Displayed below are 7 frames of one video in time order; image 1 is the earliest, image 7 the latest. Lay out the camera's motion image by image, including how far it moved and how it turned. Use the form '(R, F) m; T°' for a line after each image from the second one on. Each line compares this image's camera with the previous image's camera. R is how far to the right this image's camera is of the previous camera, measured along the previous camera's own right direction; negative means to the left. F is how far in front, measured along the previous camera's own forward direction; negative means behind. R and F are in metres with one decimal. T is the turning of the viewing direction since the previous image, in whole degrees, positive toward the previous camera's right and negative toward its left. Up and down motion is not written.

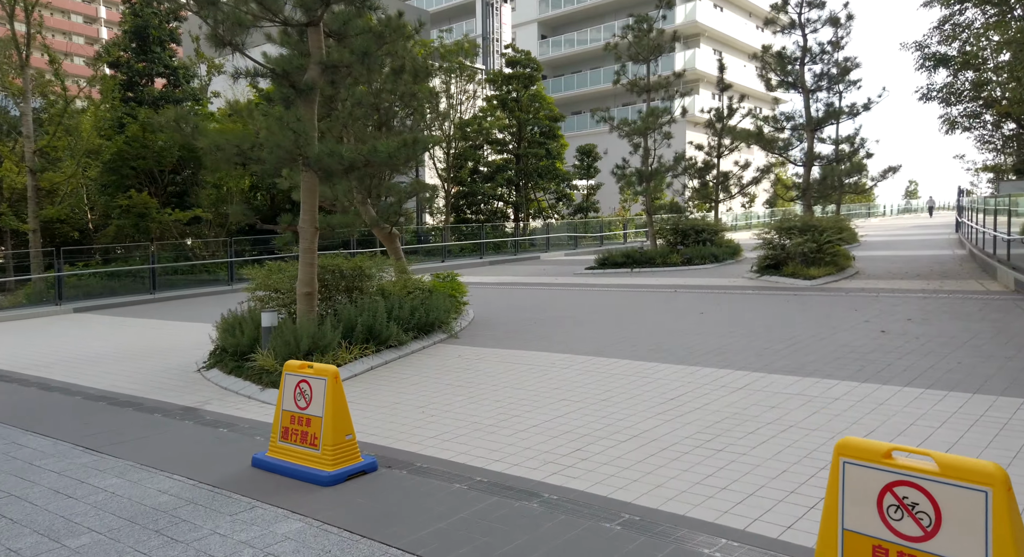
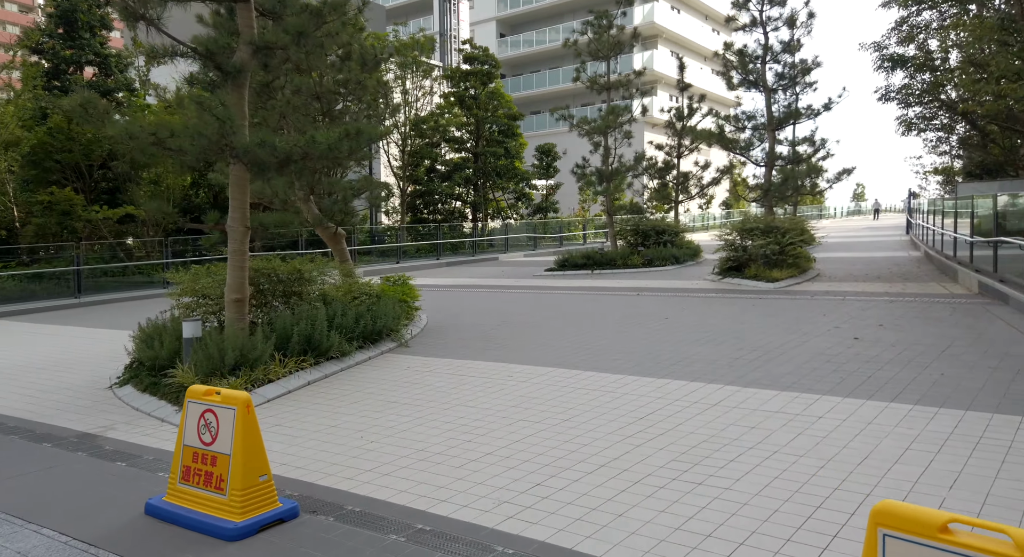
(+0.1, +0.7) m; +3°
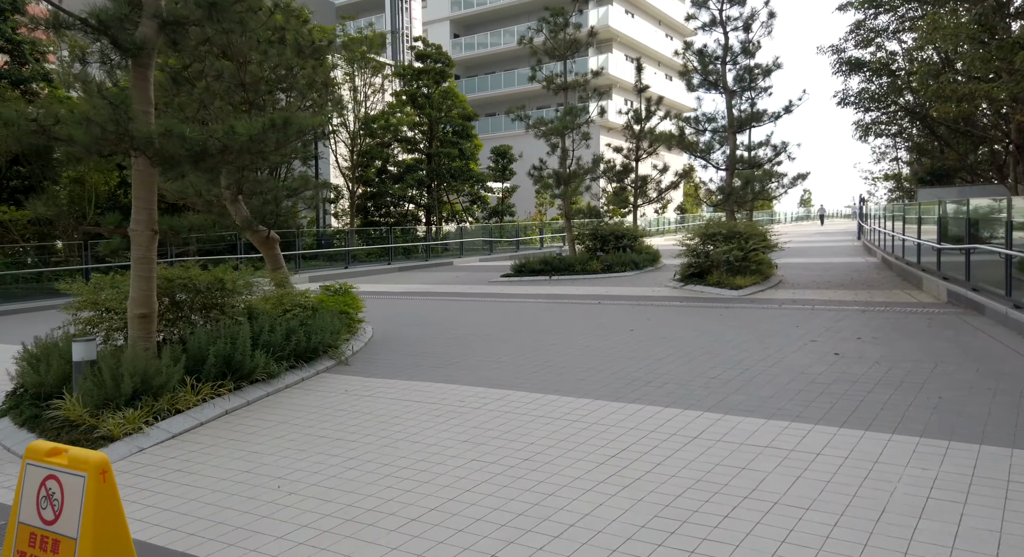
(0.0, +0.9) m; +3°
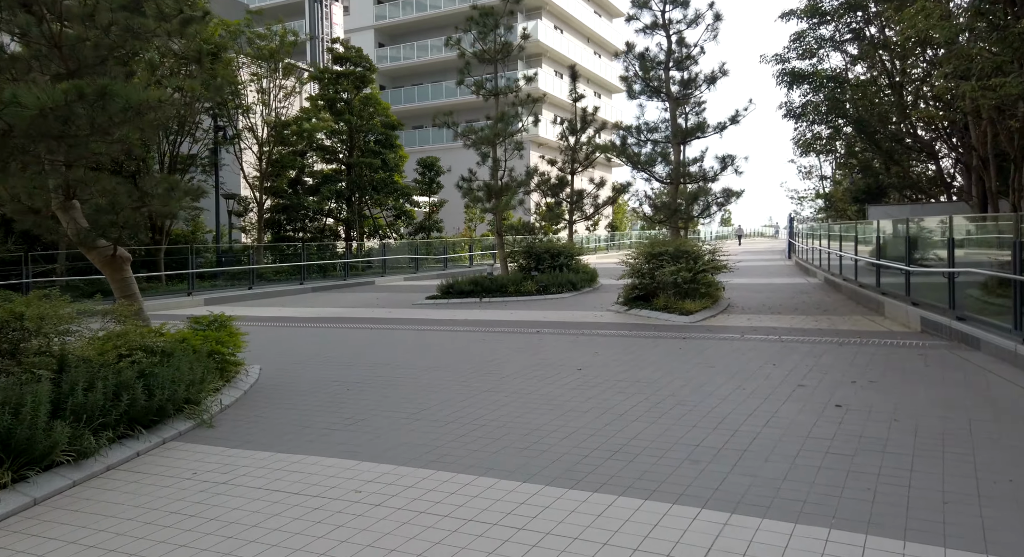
(+0.1, +1.8) m; +5°
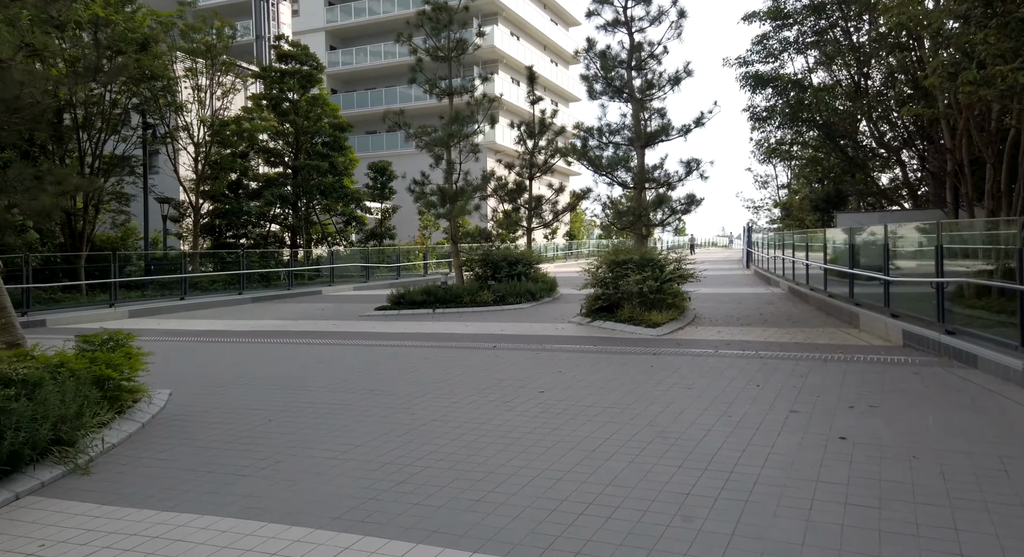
(0.0, +1.0) m; +3°
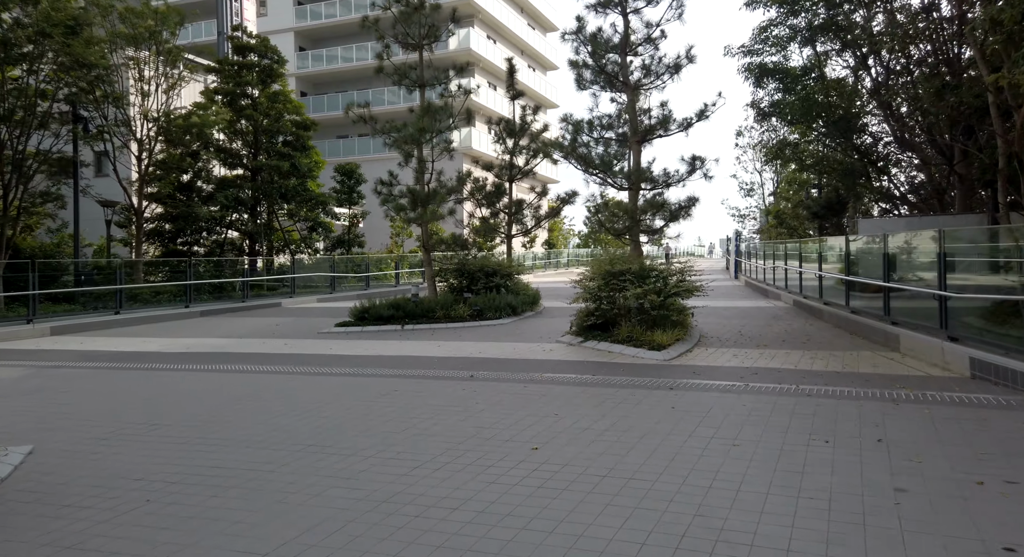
(-0.1, +2.0) m; +2°
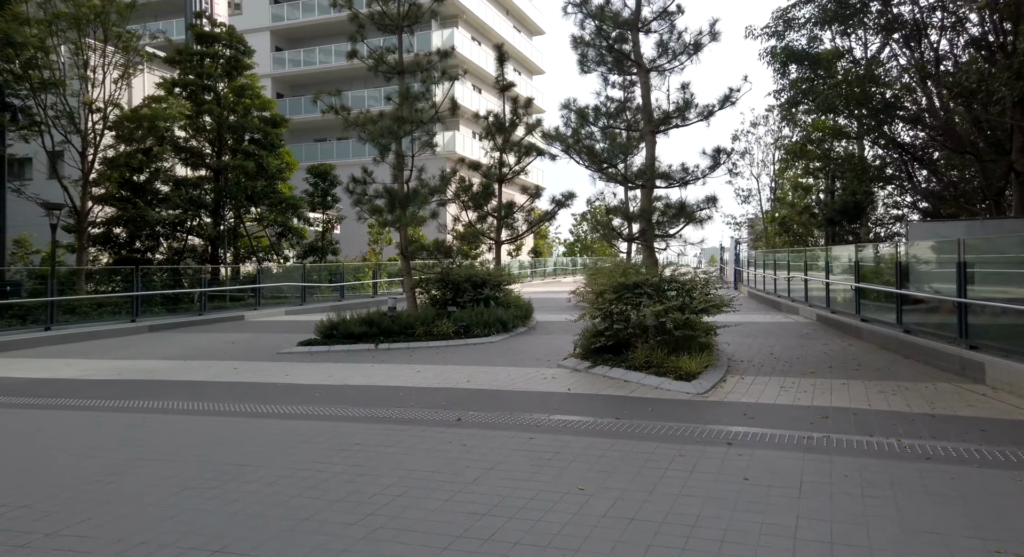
(-0.2, +2.1) m; +1°
